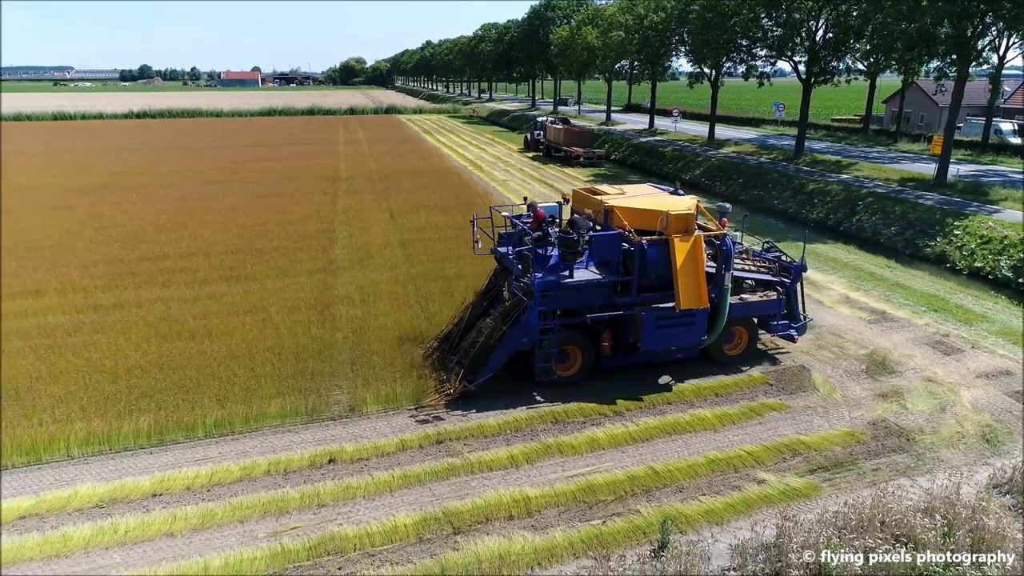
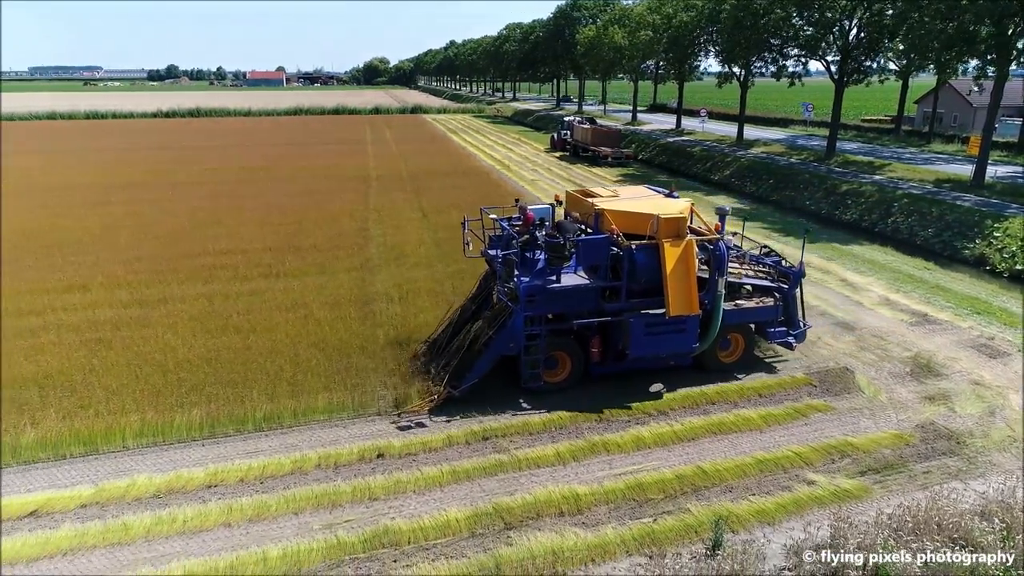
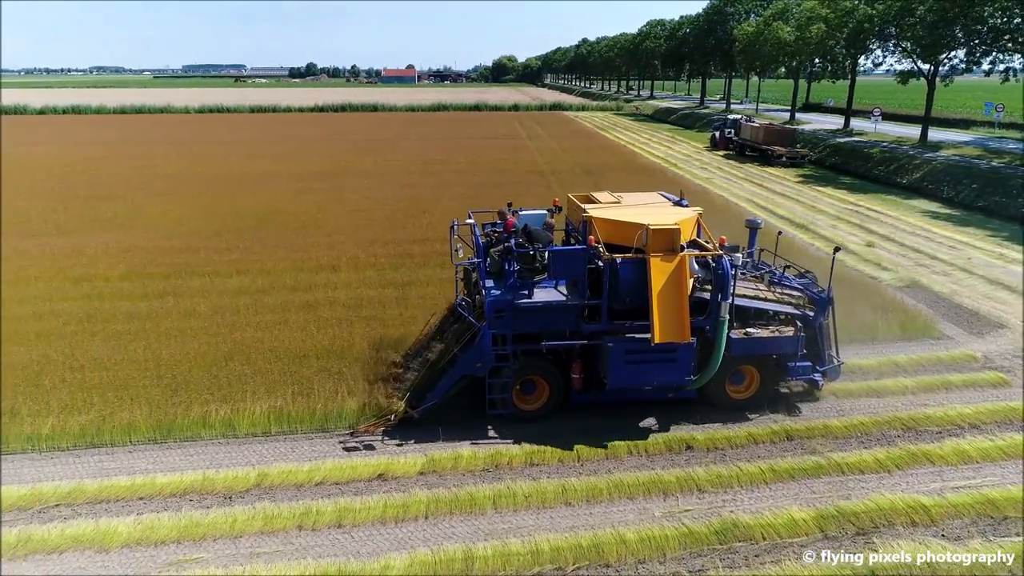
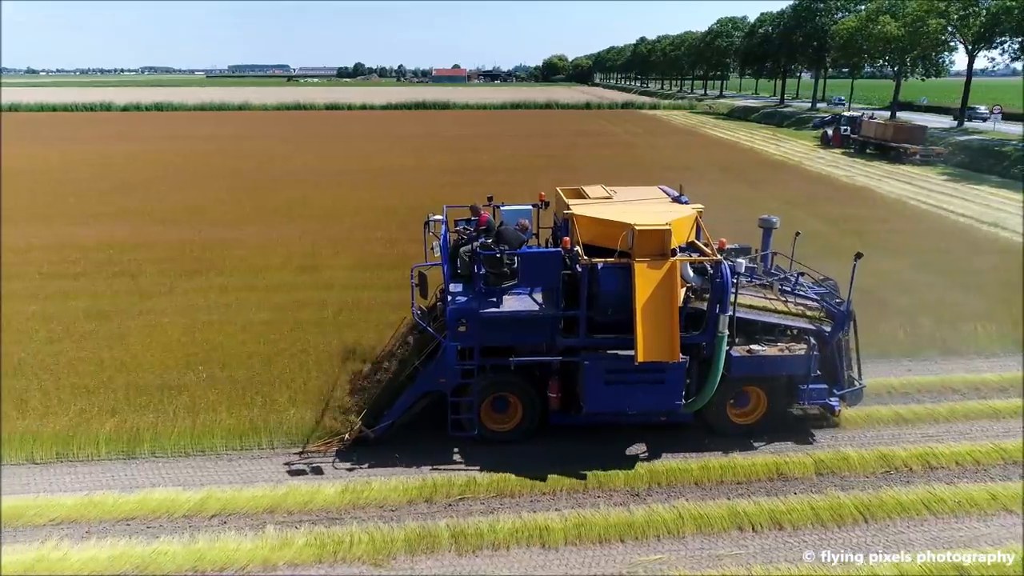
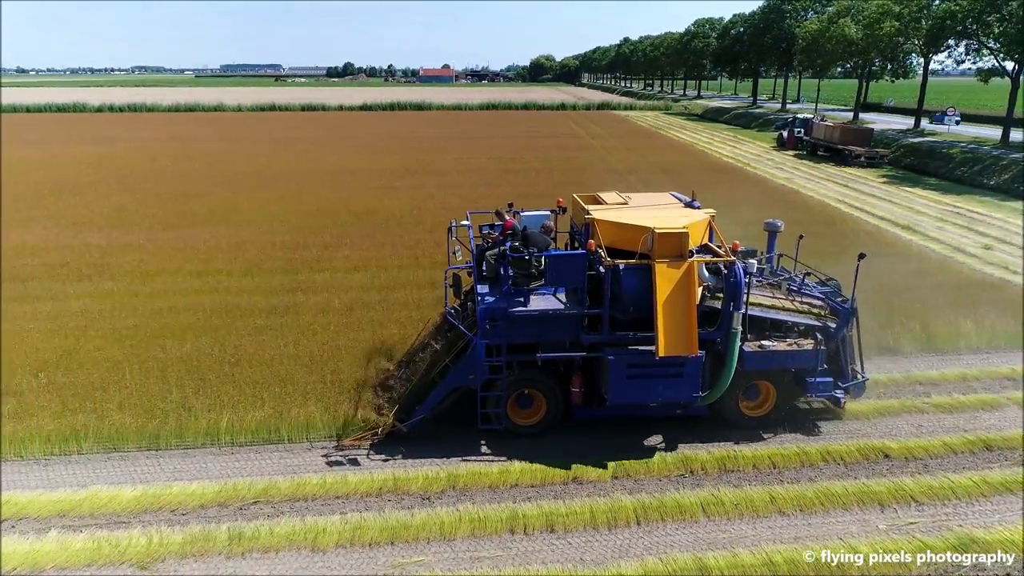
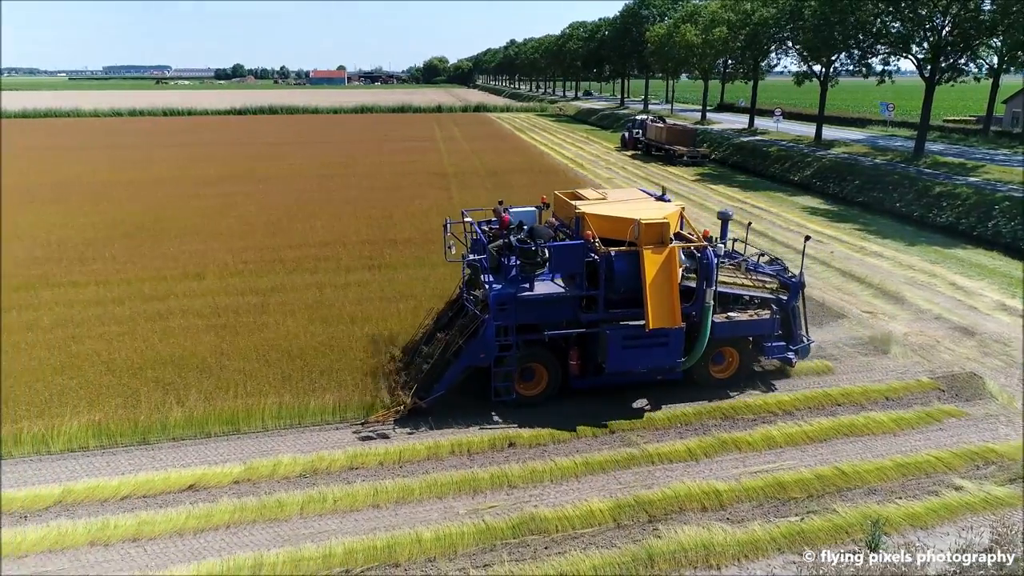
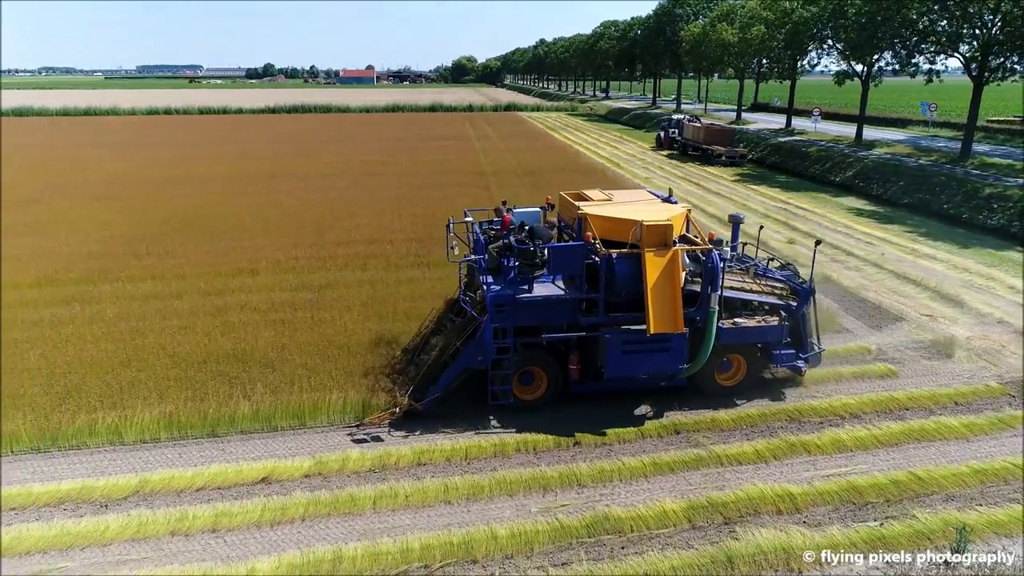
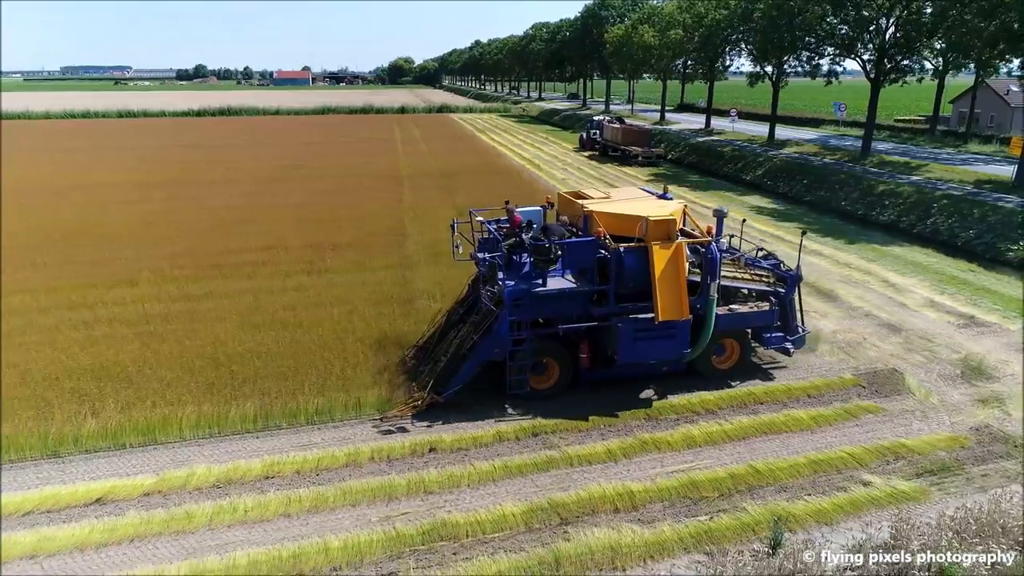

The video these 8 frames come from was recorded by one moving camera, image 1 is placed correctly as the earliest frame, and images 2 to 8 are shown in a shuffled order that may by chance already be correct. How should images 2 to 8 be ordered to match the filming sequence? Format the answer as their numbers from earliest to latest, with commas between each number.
2, 8, 6, 7, 3, 5, 4
